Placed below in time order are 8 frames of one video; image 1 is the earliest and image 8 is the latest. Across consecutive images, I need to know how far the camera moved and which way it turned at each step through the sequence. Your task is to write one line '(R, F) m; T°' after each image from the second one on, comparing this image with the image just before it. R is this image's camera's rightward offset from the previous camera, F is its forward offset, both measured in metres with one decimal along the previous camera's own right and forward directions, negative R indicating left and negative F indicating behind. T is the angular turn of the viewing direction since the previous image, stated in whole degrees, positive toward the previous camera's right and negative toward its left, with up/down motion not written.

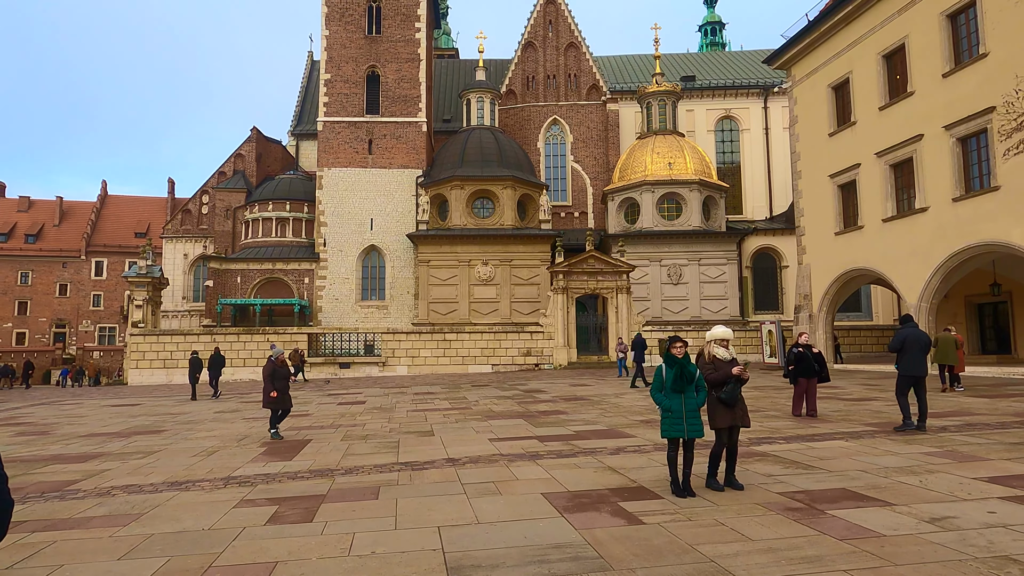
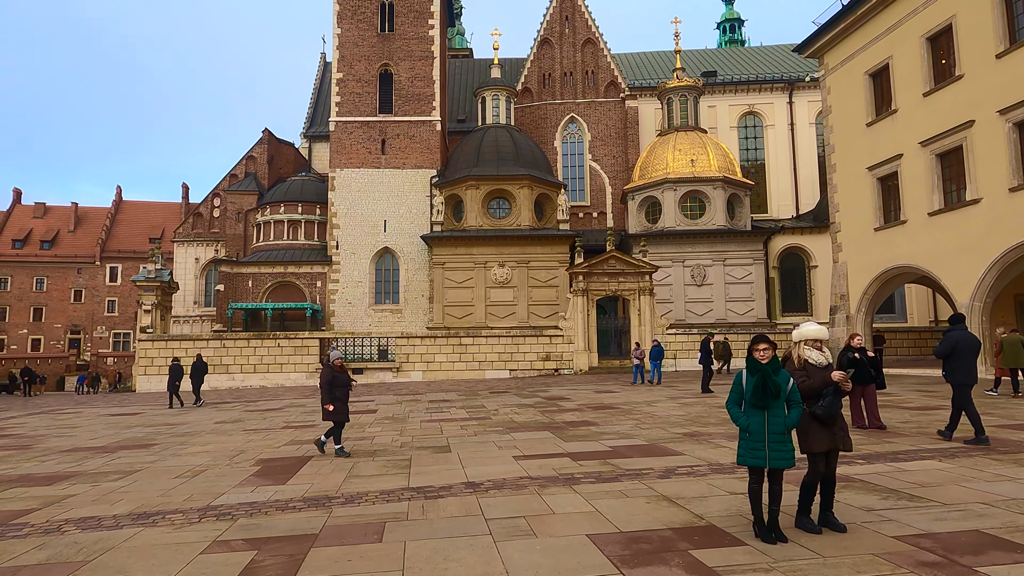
(-0.1, +1.1) m; -1°
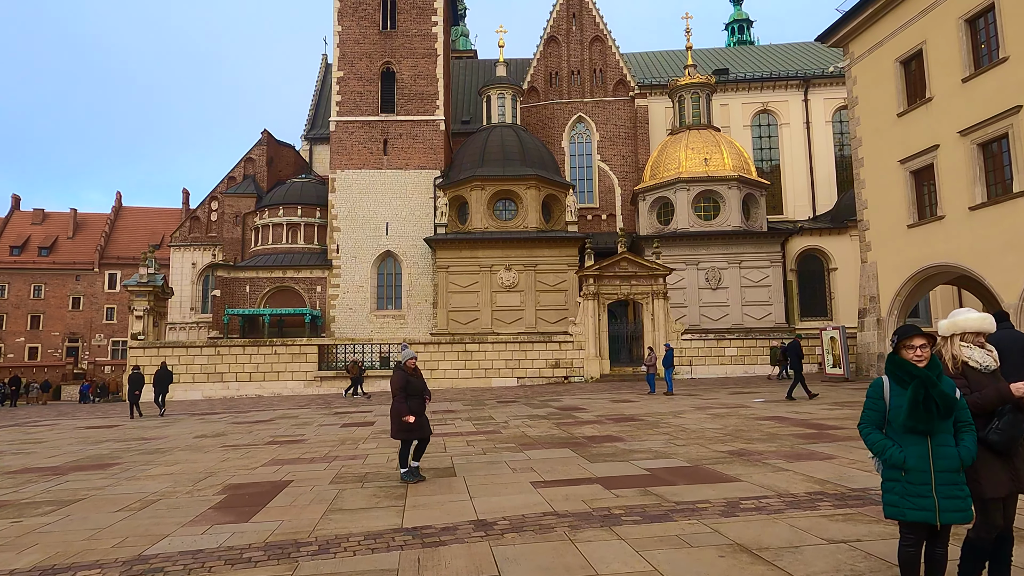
(-0.1, +1.3) m; 0°
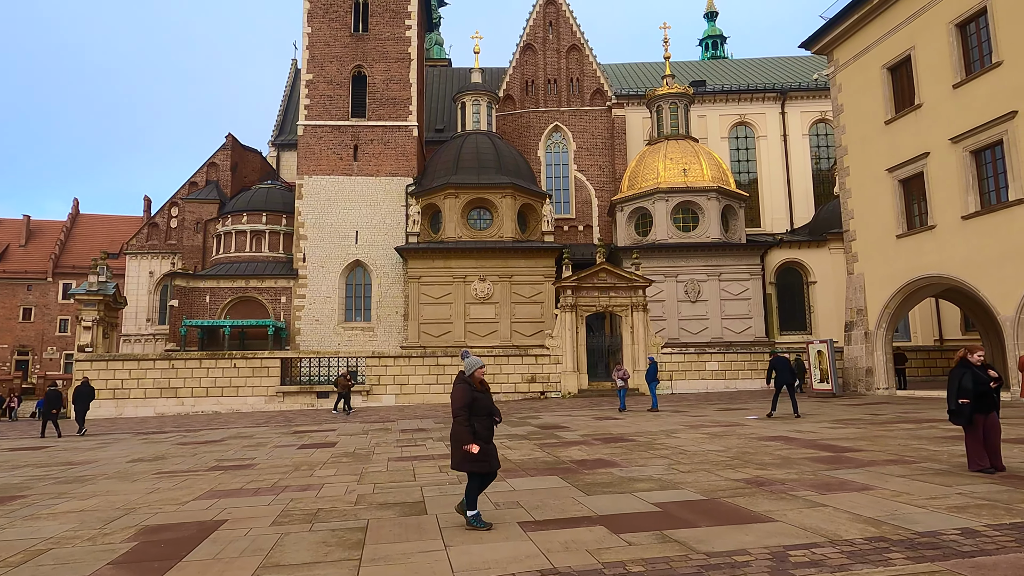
(-0.1, +1.1) m; +2°
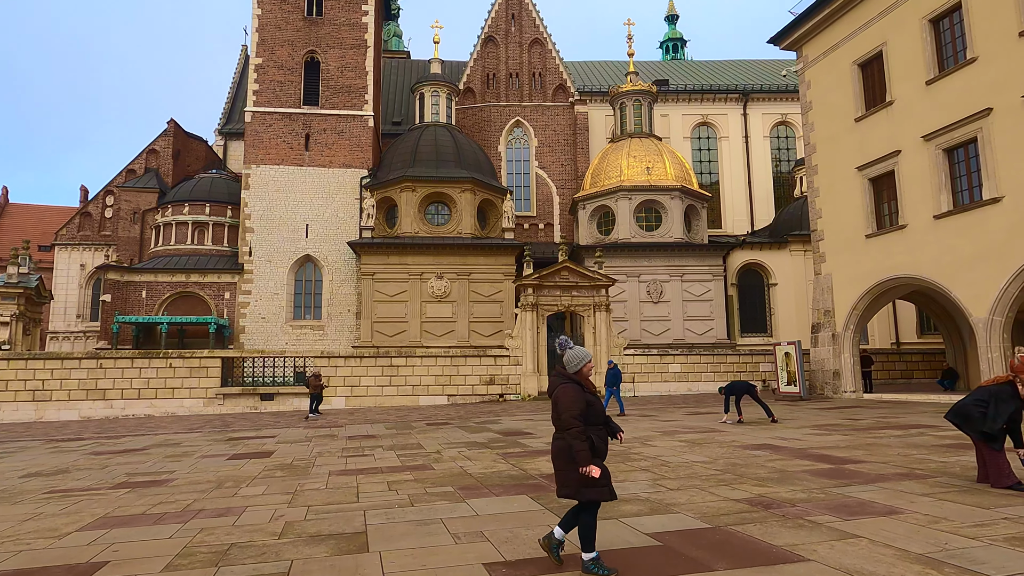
(-0.1, +1.1) m; +4°
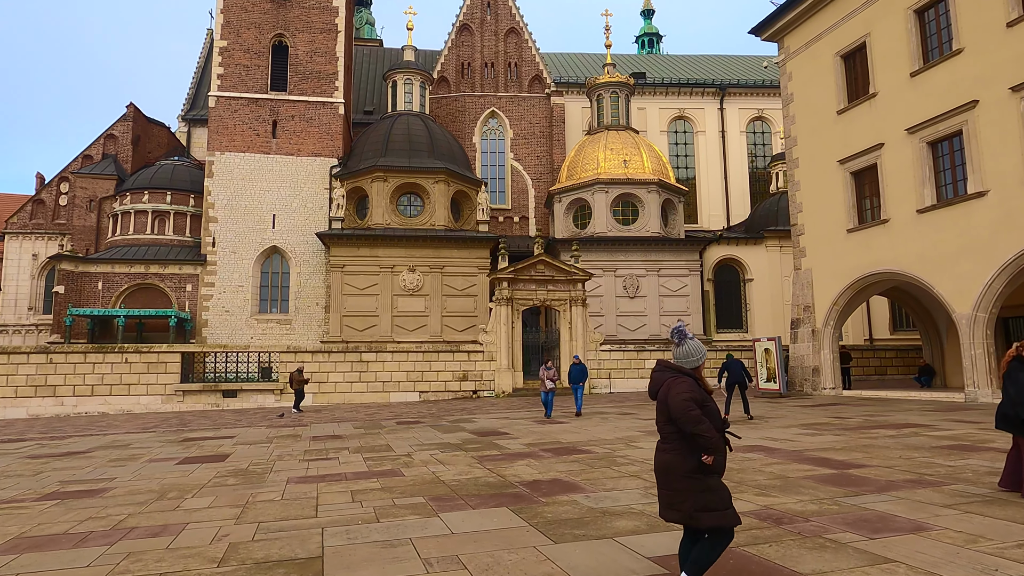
(-0.1, +0.7) m; +2°
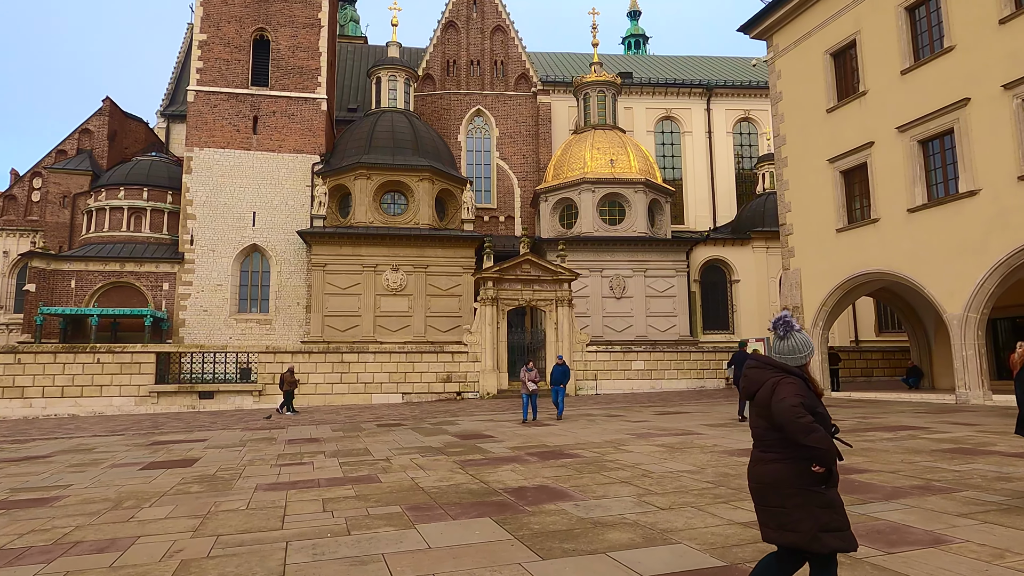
(0.0, +0.4) m; +1°
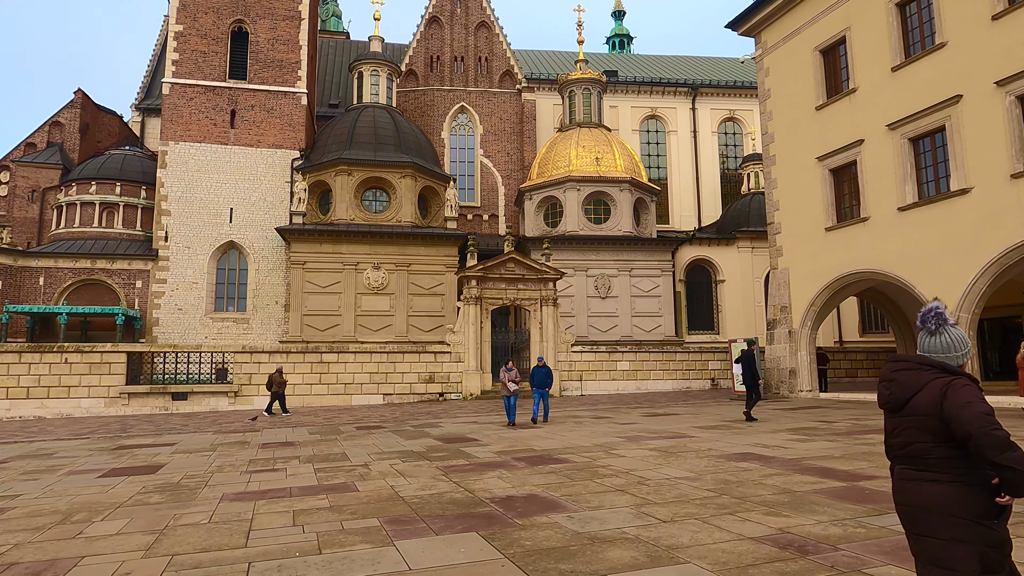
(0.0, +0.4) m; +1°
